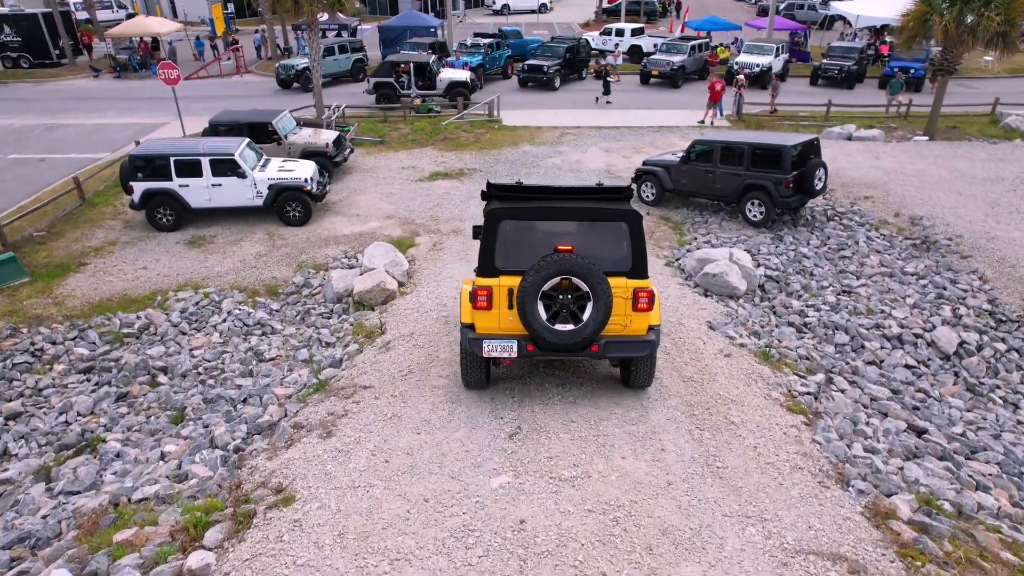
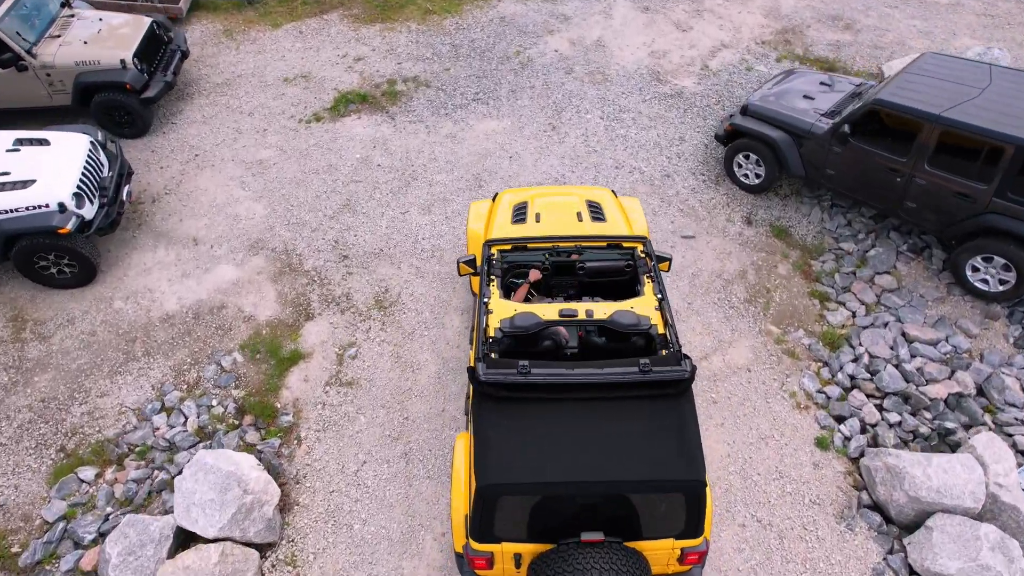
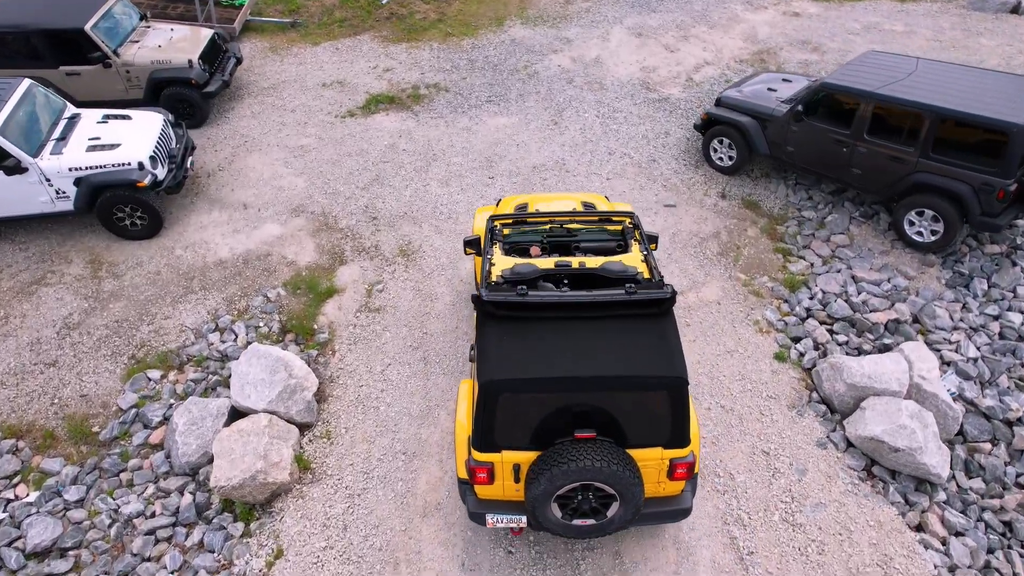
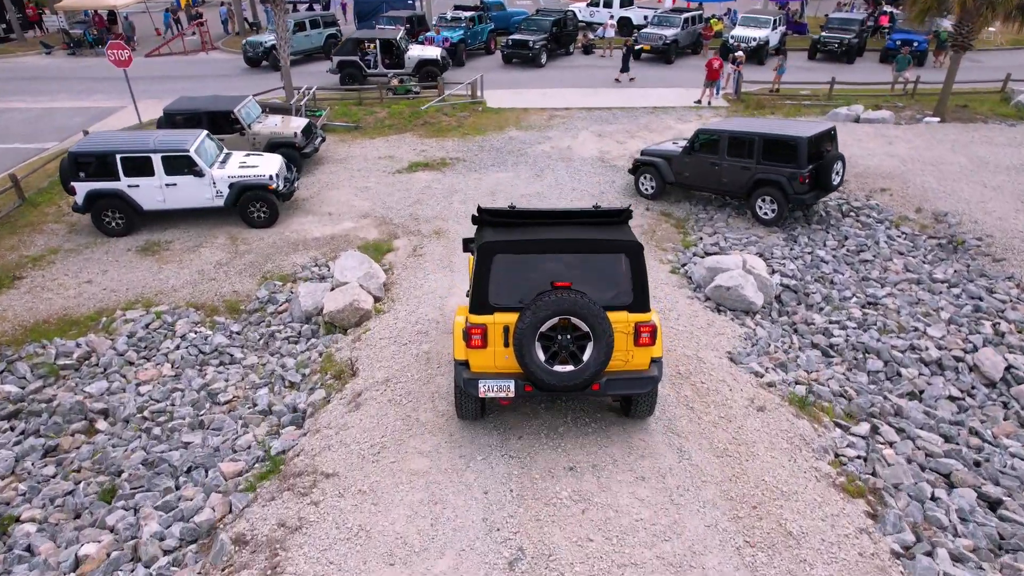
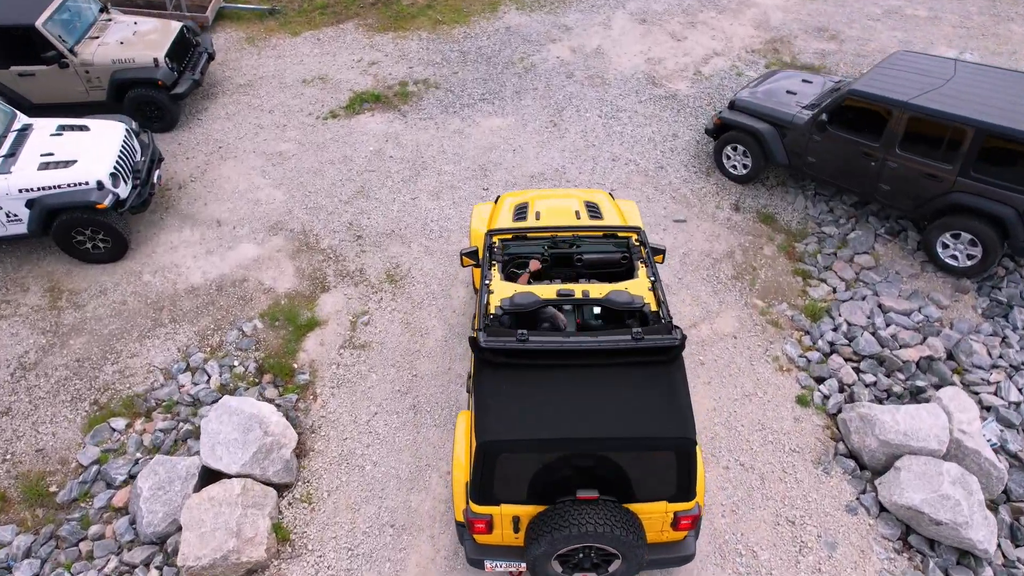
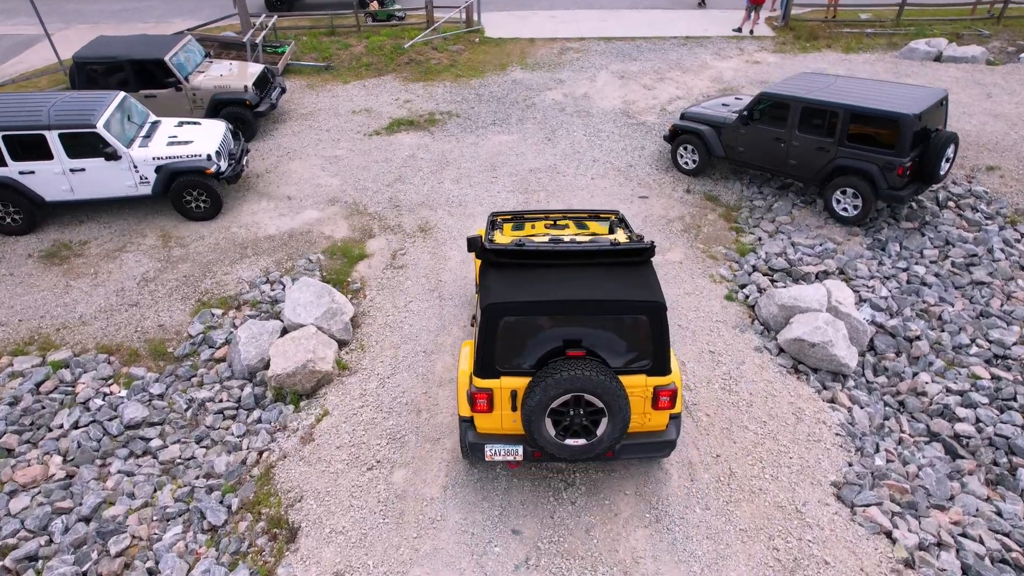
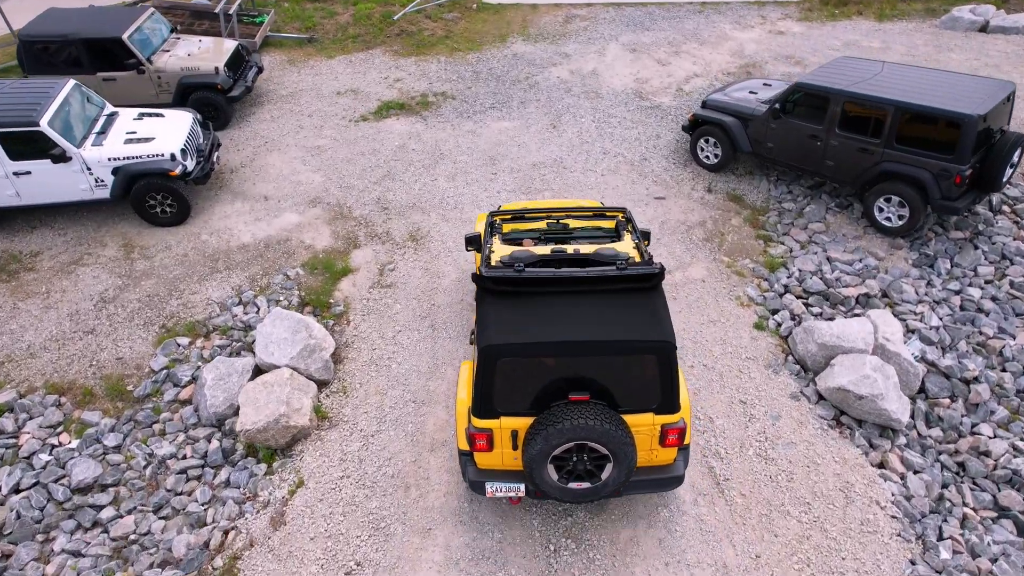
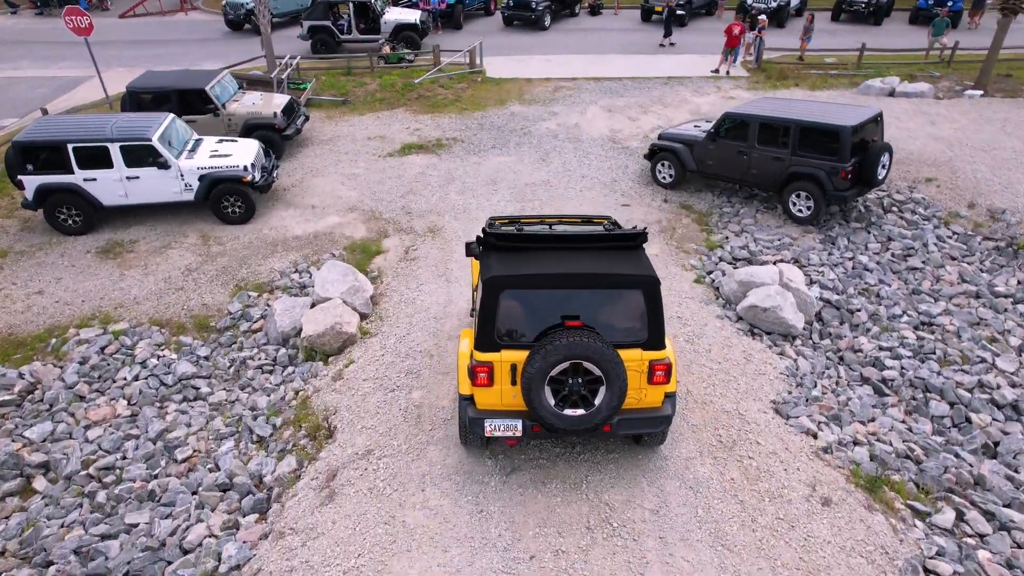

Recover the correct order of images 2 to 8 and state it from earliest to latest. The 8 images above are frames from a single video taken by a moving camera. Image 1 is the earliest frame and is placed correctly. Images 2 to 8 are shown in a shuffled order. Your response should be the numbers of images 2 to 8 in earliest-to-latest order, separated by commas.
4, 8, 6, 7, 3, 5, 2
